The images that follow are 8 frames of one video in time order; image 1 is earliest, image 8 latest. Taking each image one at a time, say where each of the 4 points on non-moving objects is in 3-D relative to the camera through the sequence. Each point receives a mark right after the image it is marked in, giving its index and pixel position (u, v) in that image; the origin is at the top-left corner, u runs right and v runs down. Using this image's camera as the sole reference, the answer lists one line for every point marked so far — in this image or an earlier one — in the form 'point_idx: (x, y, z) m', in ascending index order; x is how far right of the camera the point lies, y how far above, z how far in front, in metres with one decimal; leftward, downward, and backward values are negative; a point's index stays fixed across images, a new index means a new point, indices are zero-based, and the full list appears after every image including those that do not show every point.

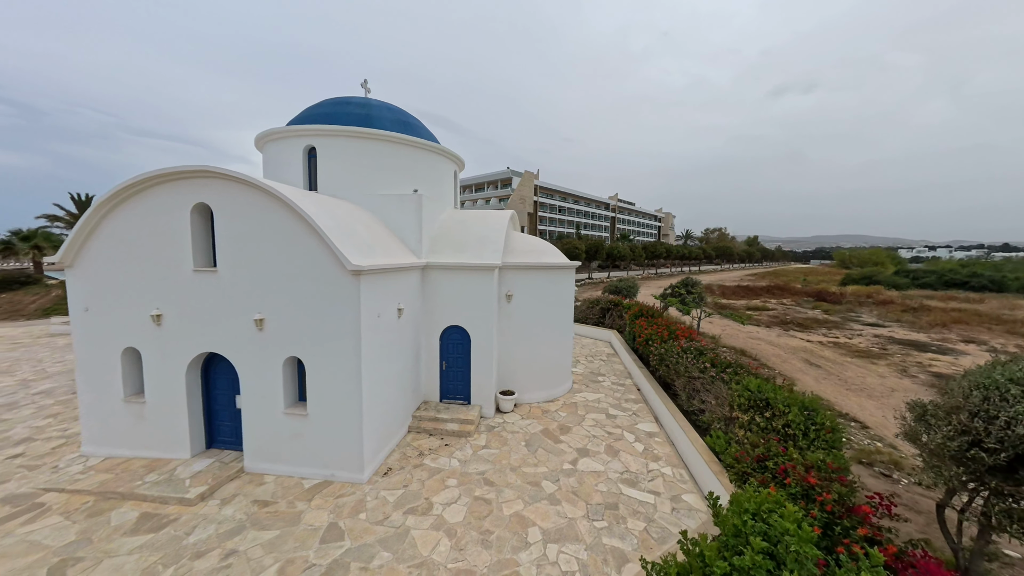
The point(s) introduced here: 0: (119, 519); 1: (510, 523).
0: (-5.6, -3.3, +5.0) m
1: (0.0, -3.4, +5.1) m
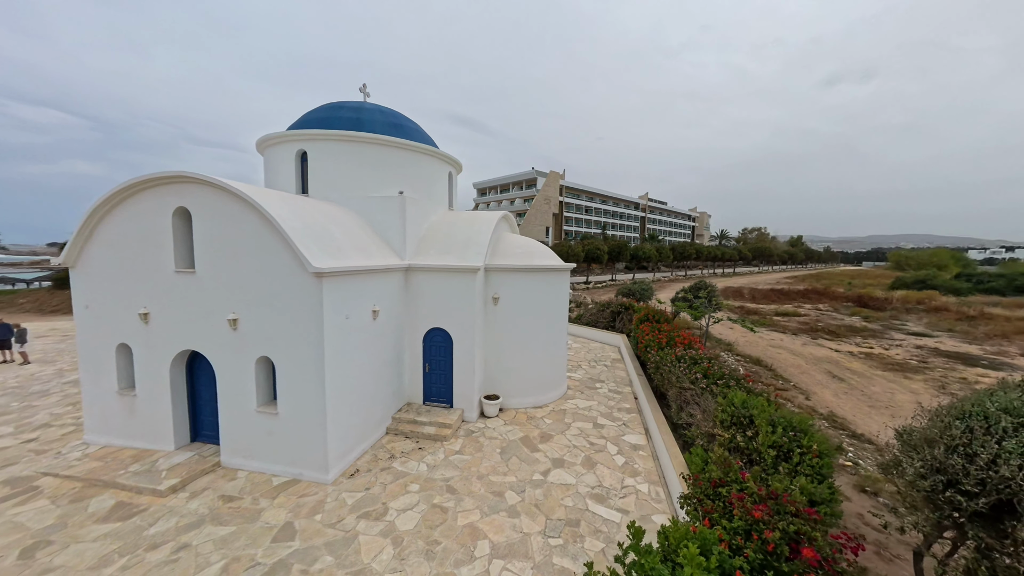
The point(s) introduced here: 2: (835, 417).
0: (-6.3, -3.3, +5.3) m
1: (-0.7, -3.5, +5.0) m
2: (+7.6, -3.0, +8.2) m
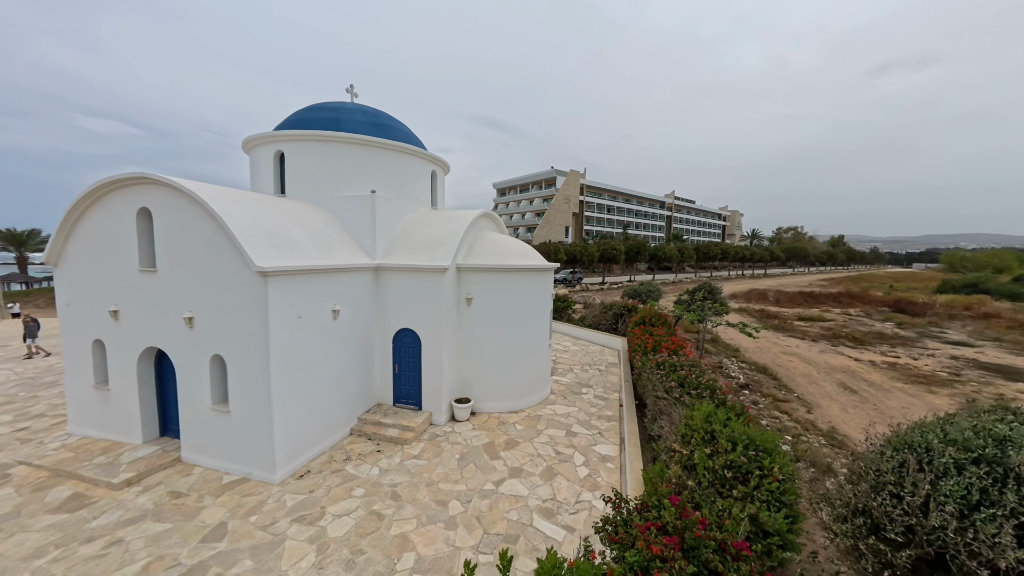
0: (-7.2, -3.3, +5.5) m
1: (-1.7, -3.5, +4.8) m
2: (+6.9, -3.1, +7.4) m
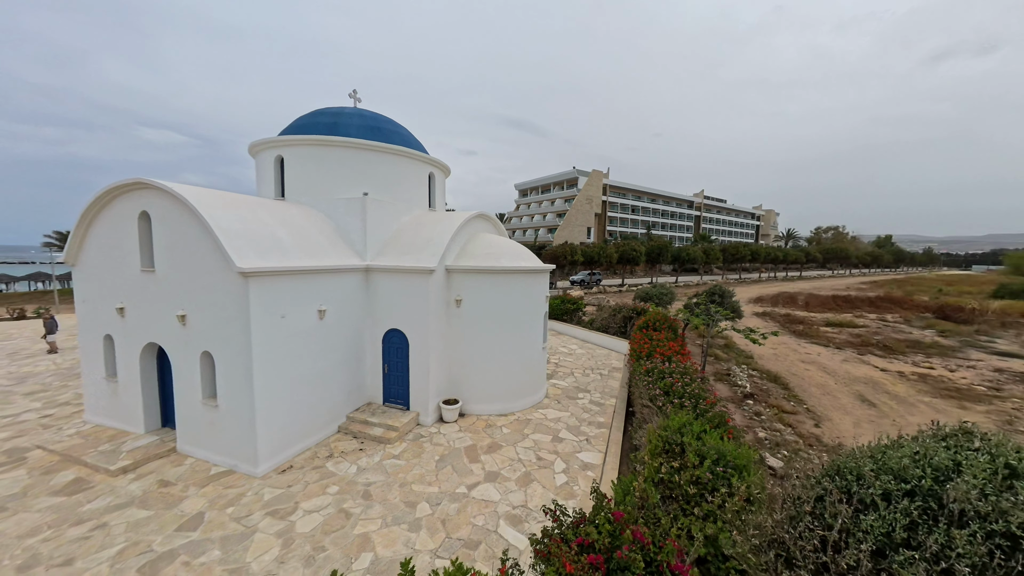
0: (-7.7, -3.2, +5.9) m
1: (-2.2, -3.5, +4.8) m
2: (+6.5, -3.2, +6.9) m
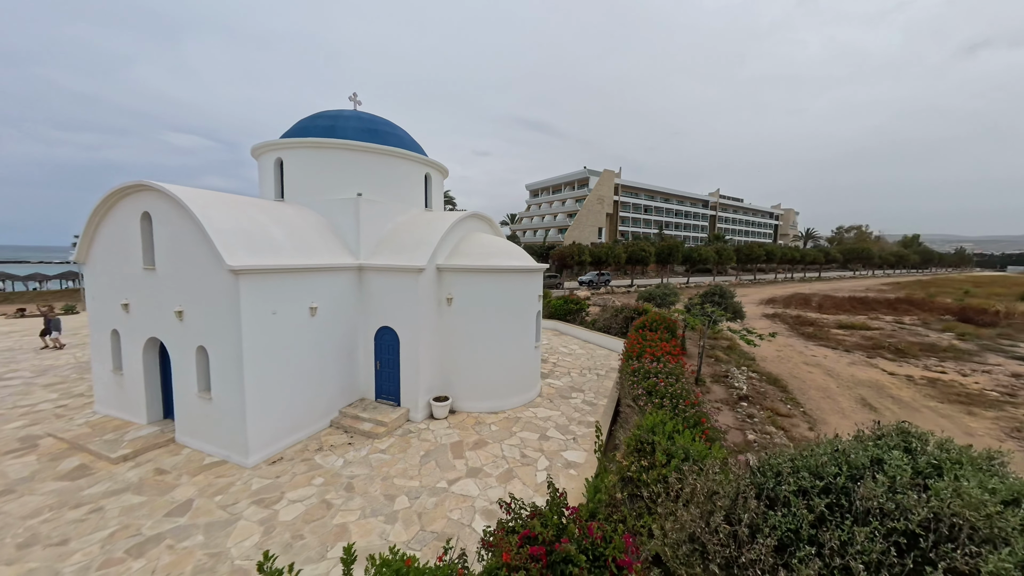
0: (-8.0, -3.2, +6.2) m
1: (-2.6, -3.5, +5.0) m
2: (+6.2, -3.2, +6.7) m
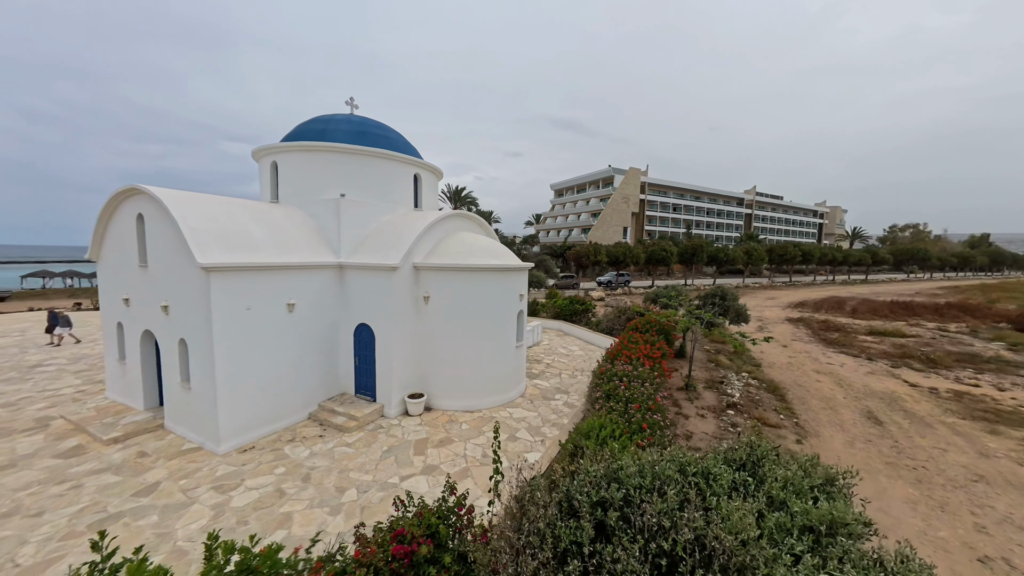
0: (-8.9, -3.1, +6.9) m
1: (-3.6, -3.4, +5.1) m
2: (+5.4, -3.2, +6.2) m
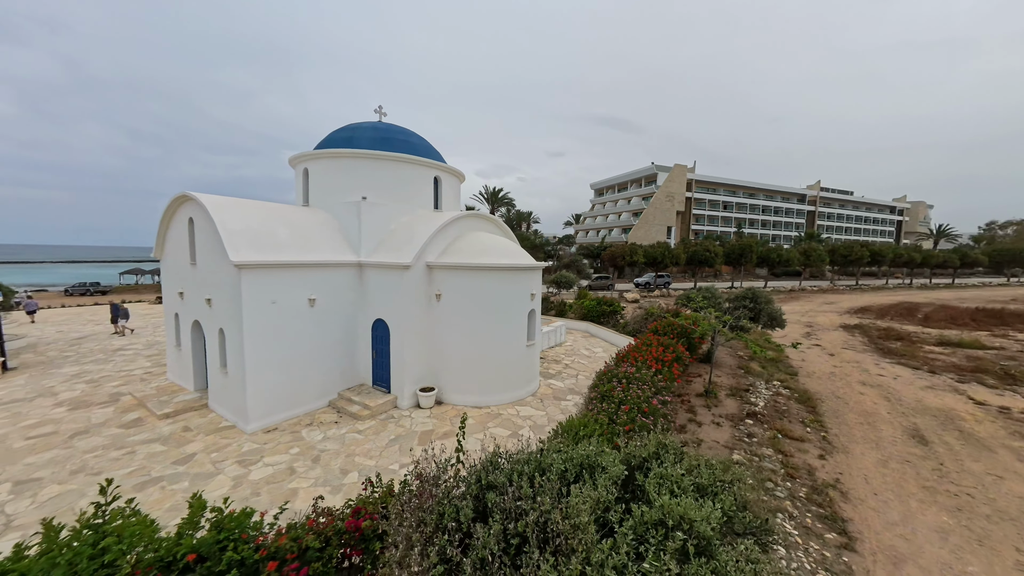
0: (-8.8, -3.0, +8.0) m
1: (-3.8, -3.3, +5.7) m
2: (+5.2, -3.3, +5.7) m
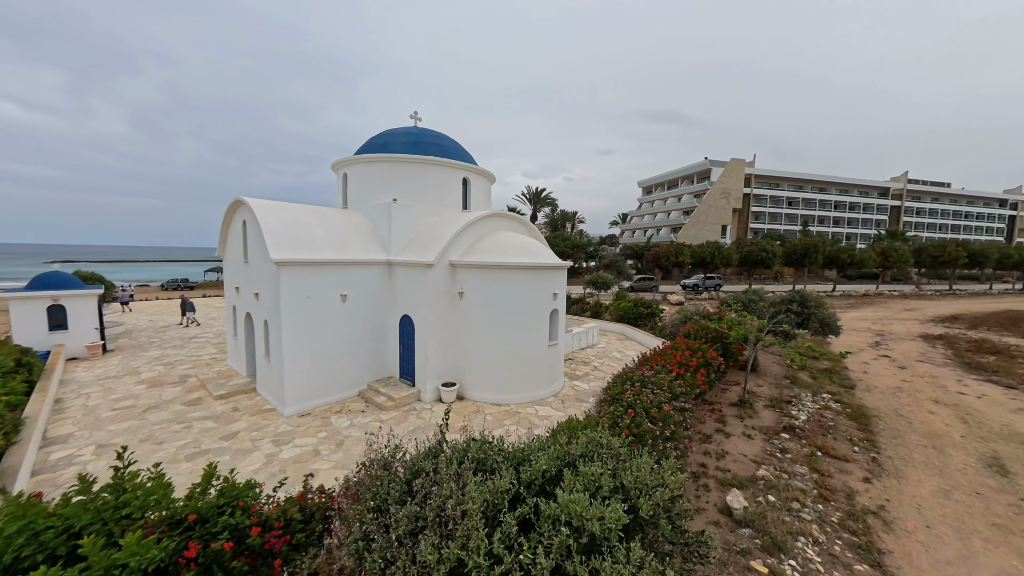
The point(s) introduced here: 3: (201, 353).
0: (-8.4, -2.8, +9.1) m
1: (-3.7, -3.3, +6.2) m
2: (+5.2, -3.3, +5.1) m
3: (-11.6, -2.4, +13.0) m
